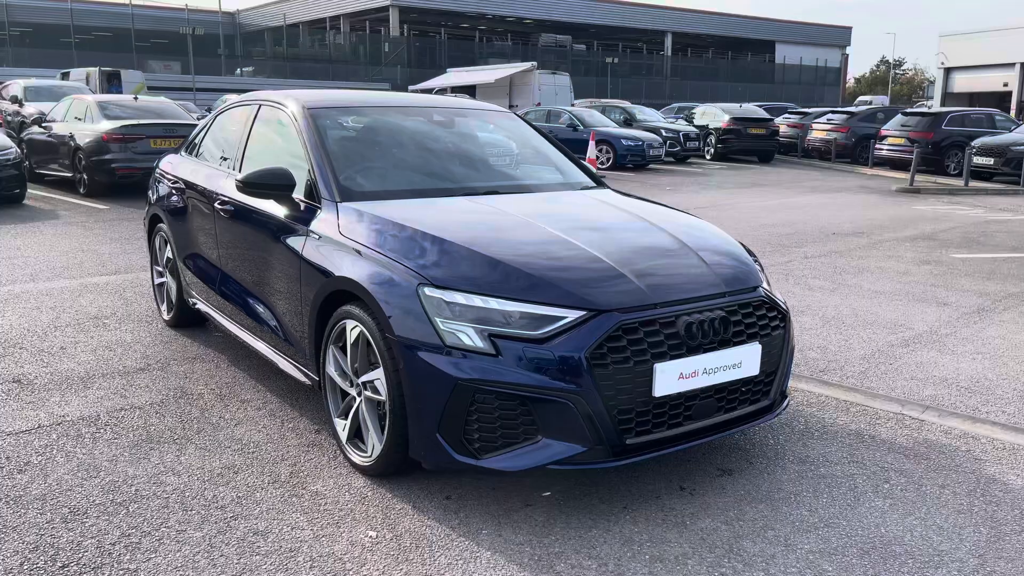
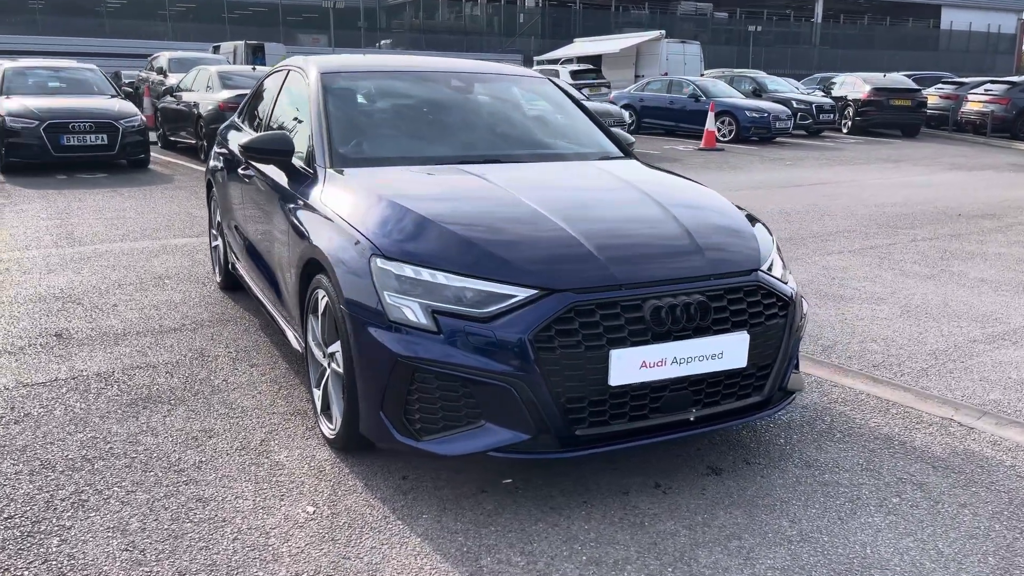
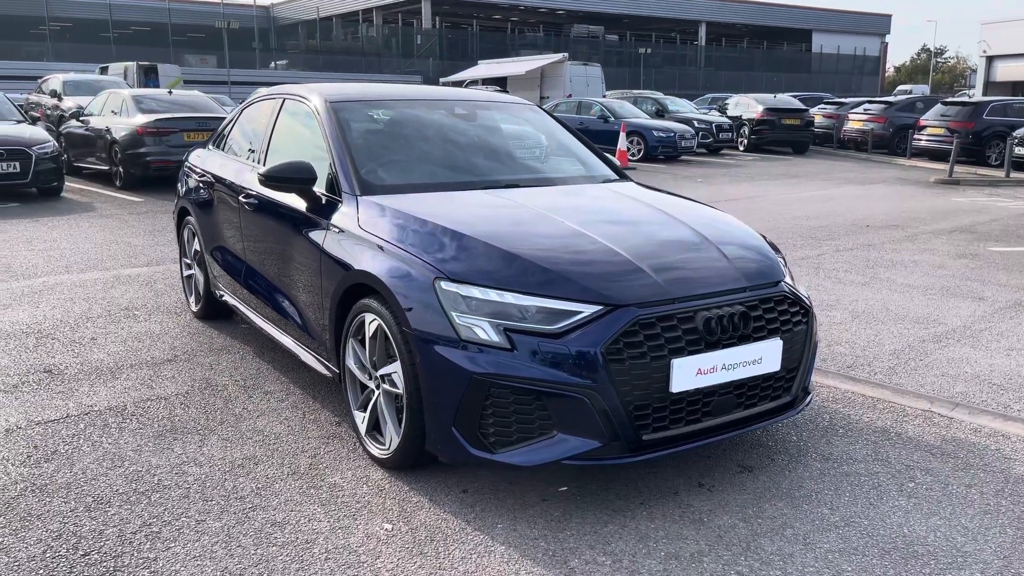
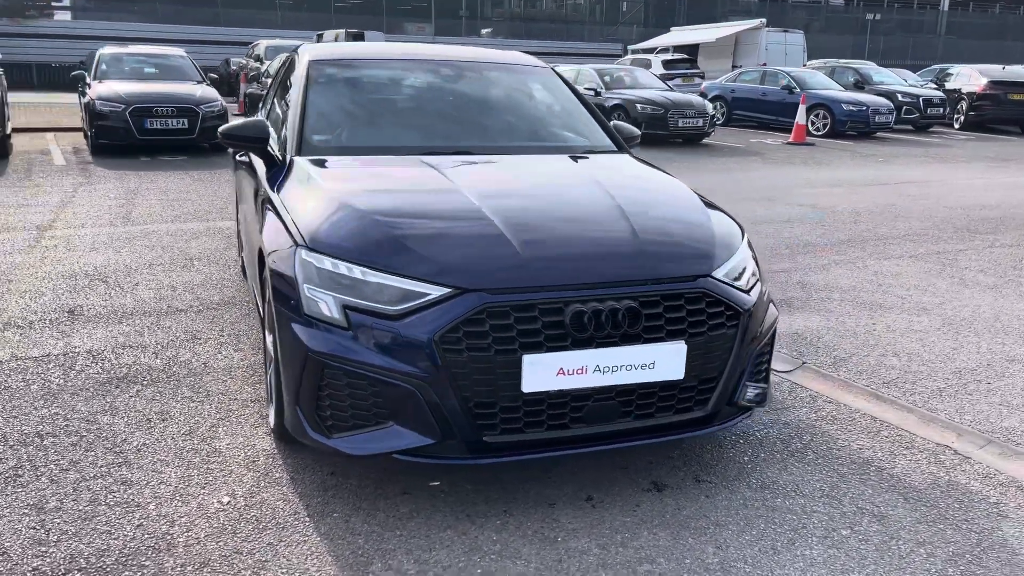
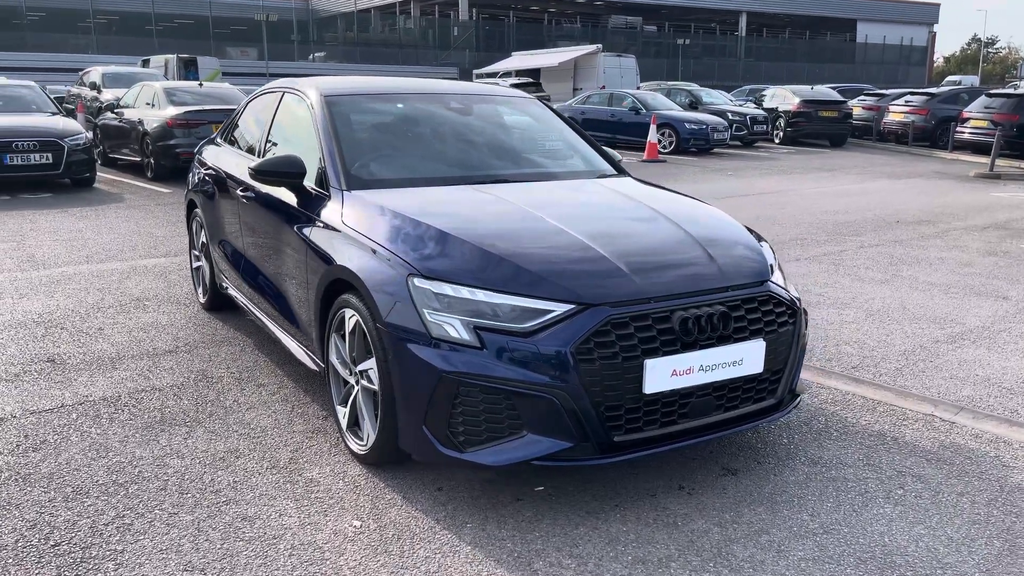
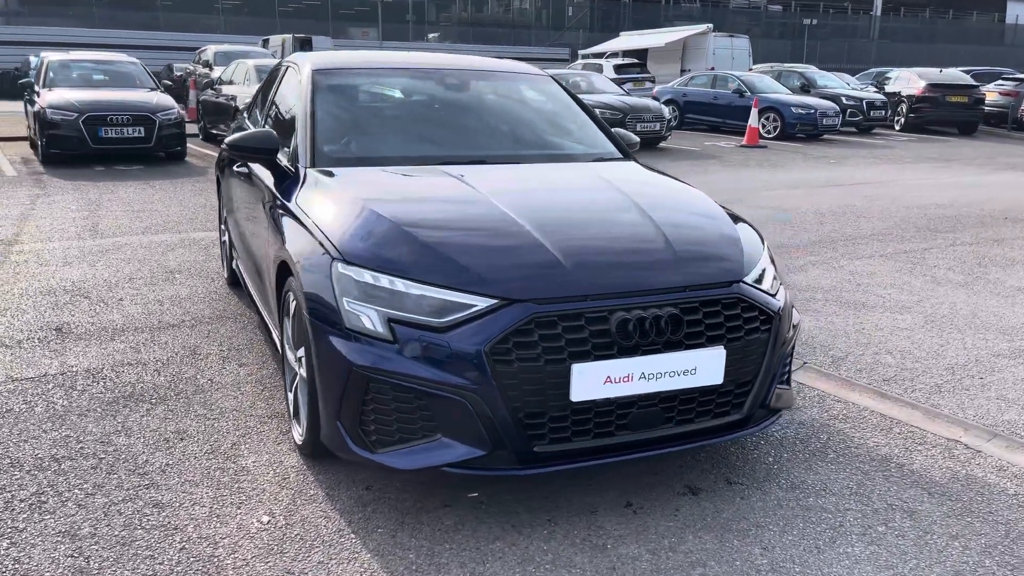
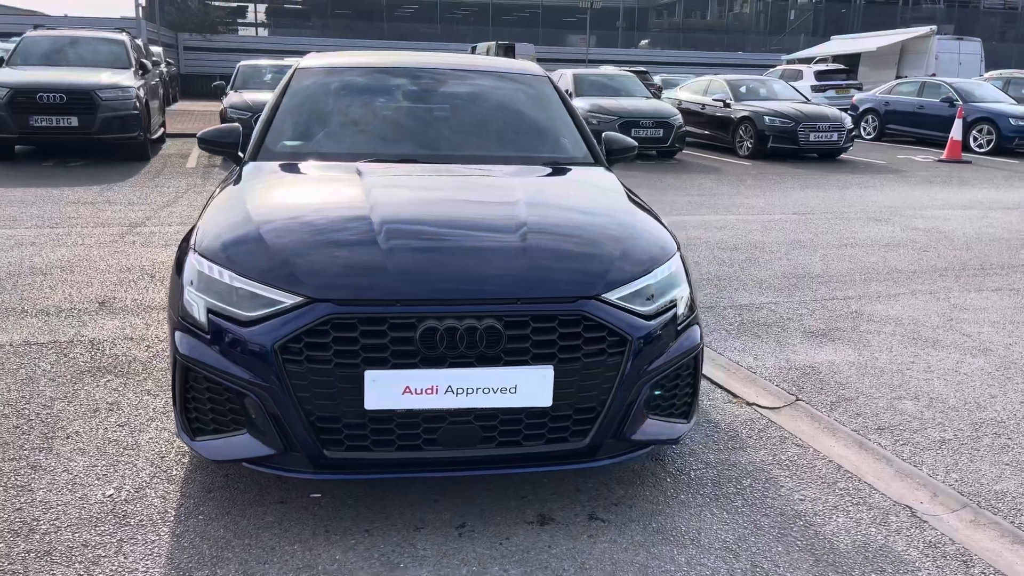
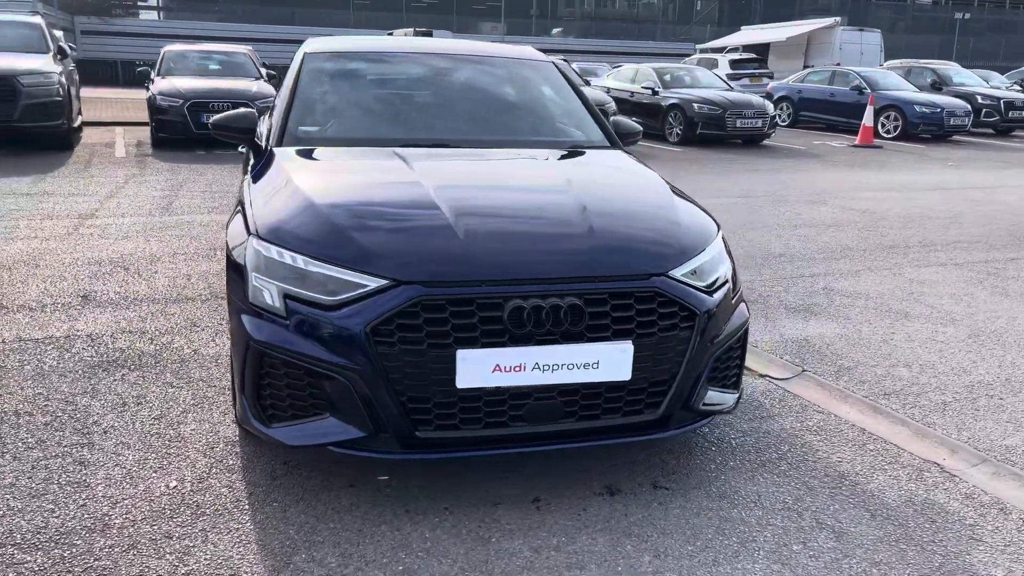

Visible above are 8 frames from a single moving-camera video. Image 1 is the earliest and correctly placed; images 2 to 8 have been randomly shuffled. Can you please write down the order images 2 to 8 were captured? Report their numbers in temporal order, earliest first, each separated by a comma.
3, 5, 2, 6, 4, 8, 7
